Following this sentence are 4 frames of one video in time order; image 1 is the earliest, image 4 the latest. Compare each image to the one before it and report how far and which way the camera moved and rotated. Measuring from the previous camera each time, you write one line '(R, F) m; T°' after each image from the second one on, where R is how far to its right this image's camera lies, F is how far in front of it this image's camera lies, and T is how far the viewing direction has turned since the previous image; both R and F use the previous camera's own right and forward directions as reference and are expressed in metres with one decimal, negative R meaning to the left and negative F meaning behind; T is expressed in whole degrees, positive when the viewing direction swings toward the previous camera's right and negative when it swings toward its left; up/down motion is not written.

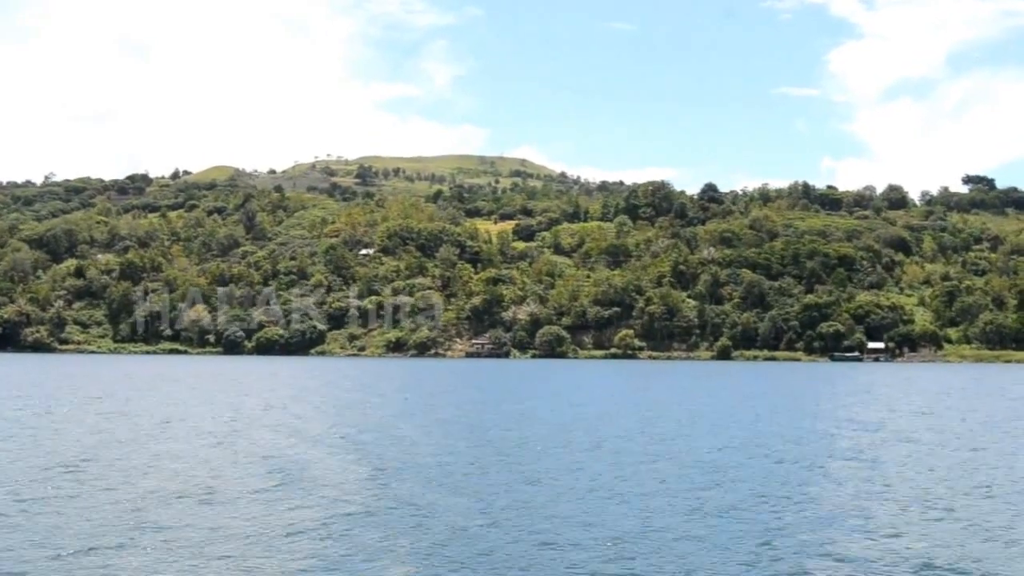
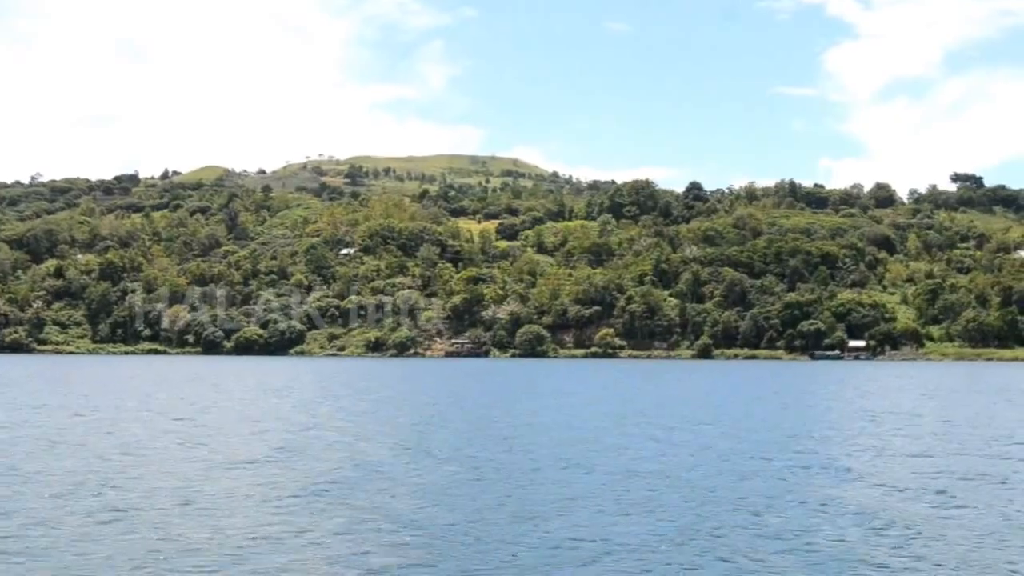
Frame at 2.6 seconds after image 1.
(+1.4, +1.1) m; 0°
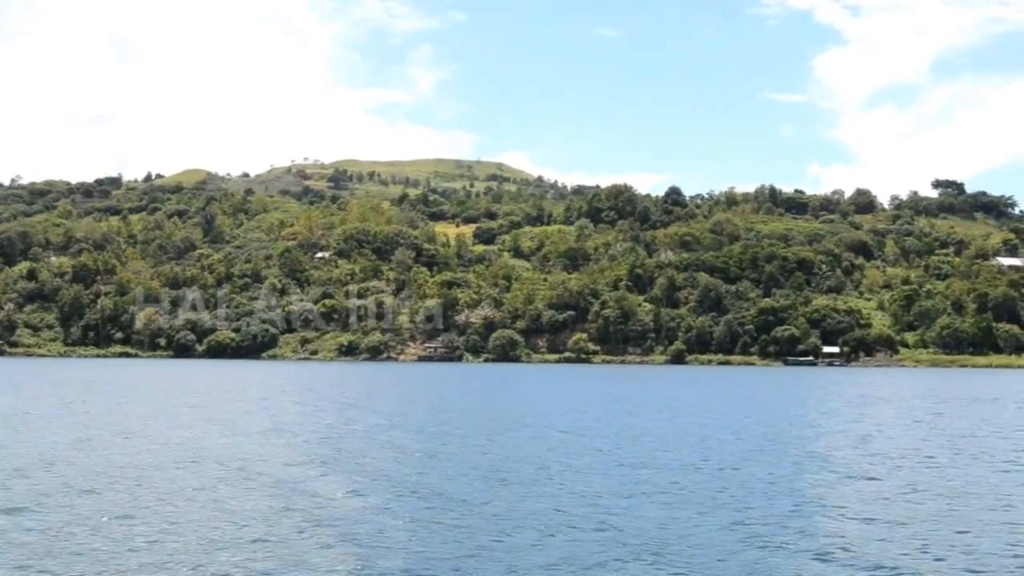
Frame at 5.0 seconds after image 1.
(+1.3, +1.0) m; 0°
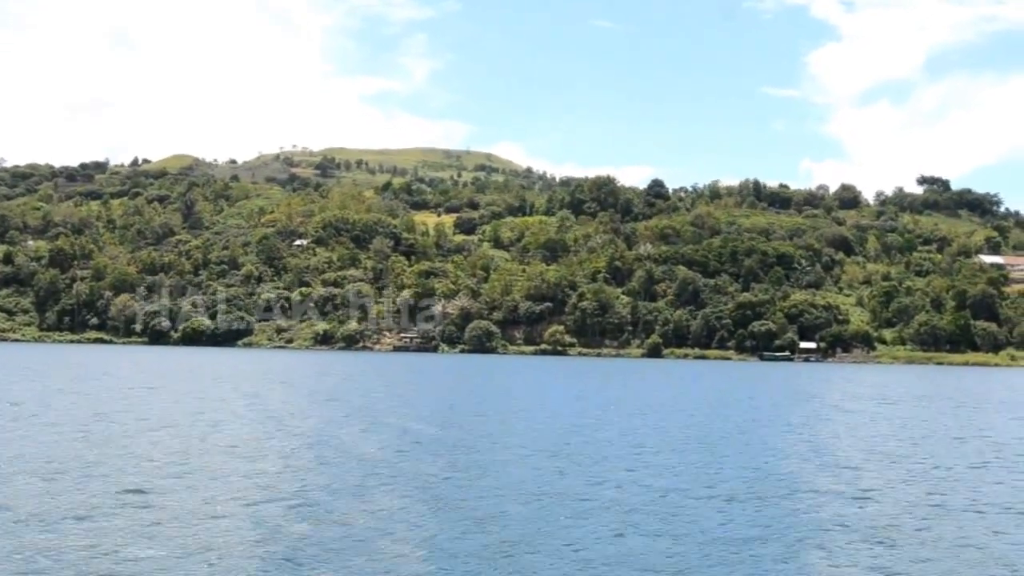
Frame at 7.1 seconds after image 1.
(+1.2, +0.9) m; 0°
